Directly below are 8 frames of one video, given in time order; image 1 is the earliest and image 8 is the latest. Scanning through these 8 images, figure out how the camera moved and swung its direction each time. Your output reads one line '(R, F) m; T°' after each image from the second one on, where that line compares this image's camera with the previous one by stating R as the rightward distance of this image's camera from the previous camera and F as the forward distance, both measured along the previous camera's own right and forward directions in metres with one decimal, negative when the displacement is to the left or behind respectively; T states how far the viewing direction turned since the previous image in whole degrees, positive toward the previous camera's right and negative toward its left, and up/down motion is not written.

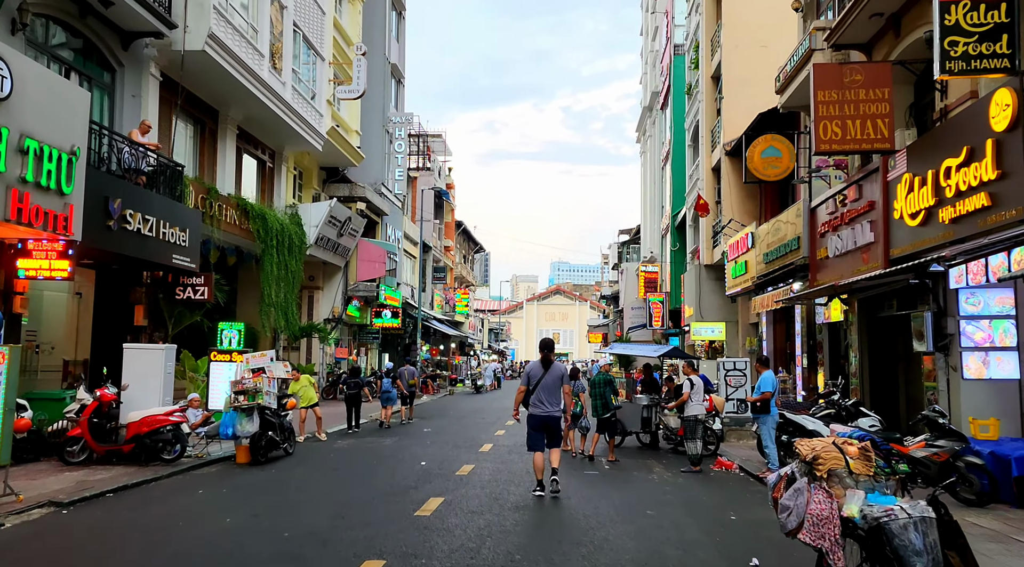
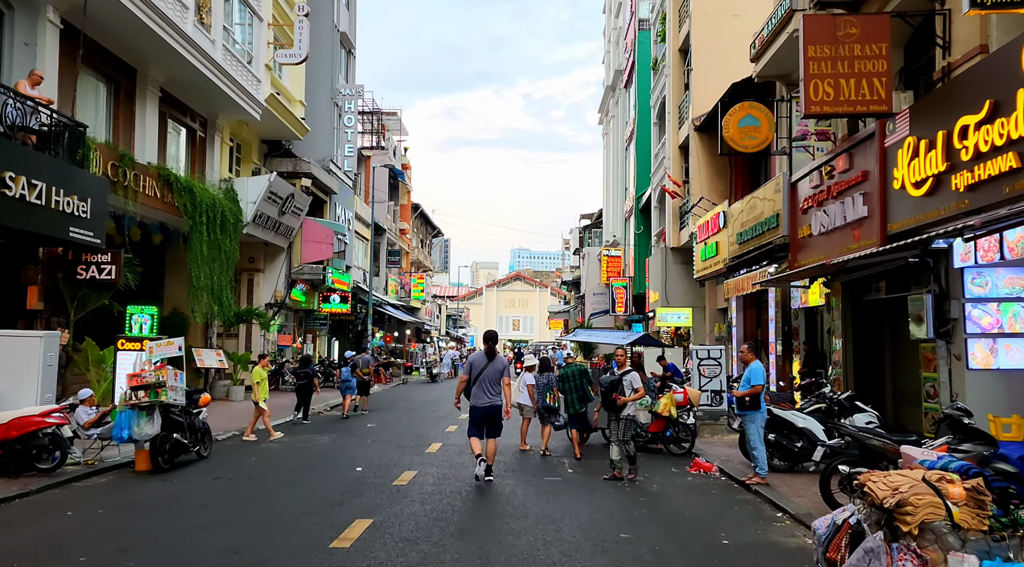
(+0.1, +1.6) m; +3°
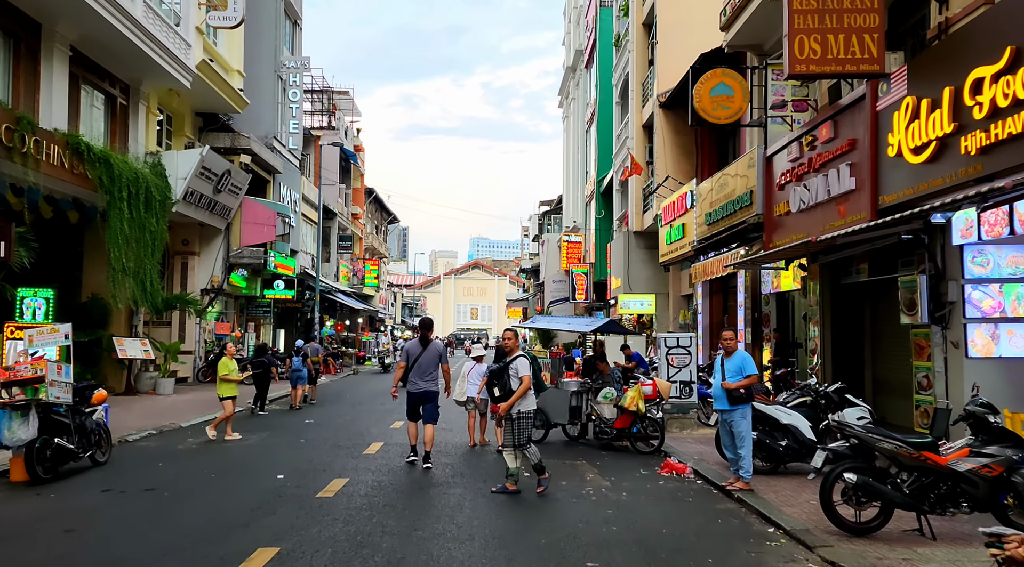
(+0.1, +1.4) m; +3°
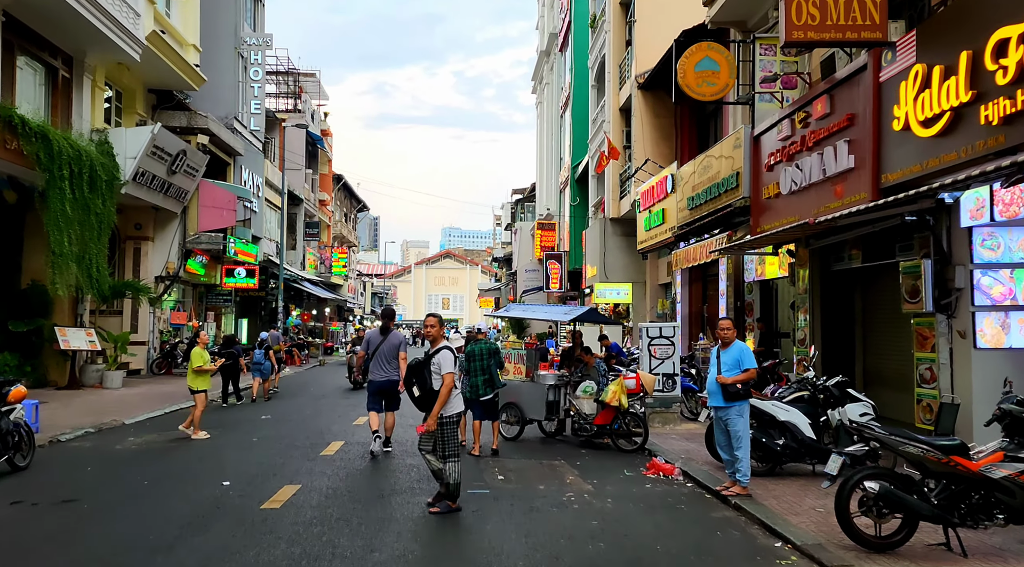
(0.0, +0.9) m; +2°
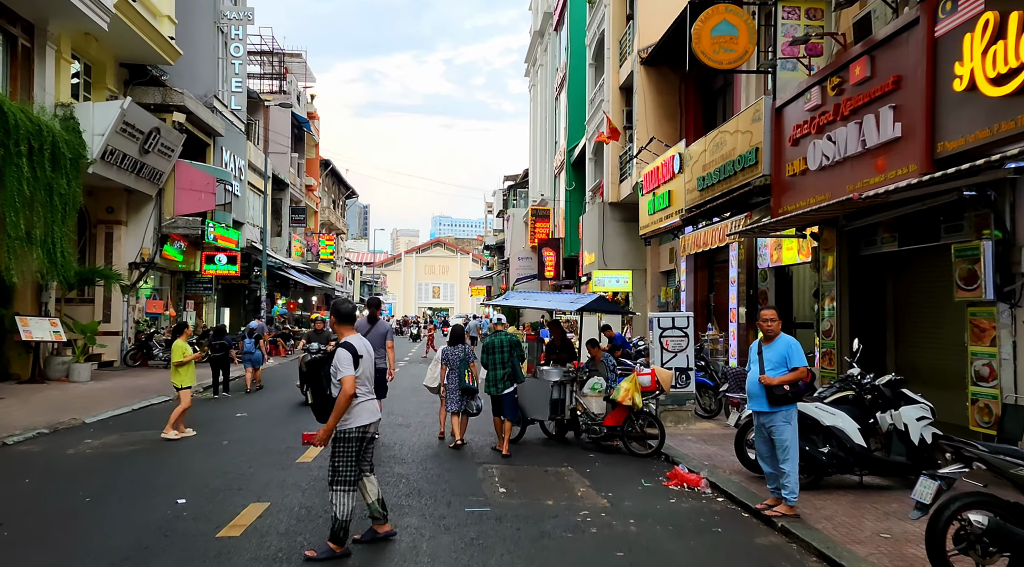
(-0.1, +1.2) m; +1°
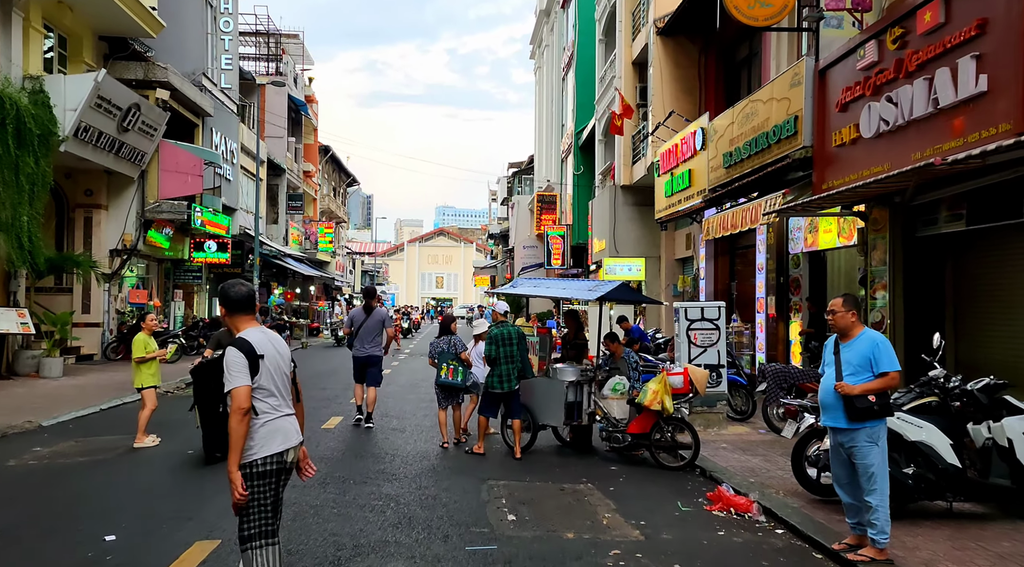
(-0.1, +1.4) m; 0°
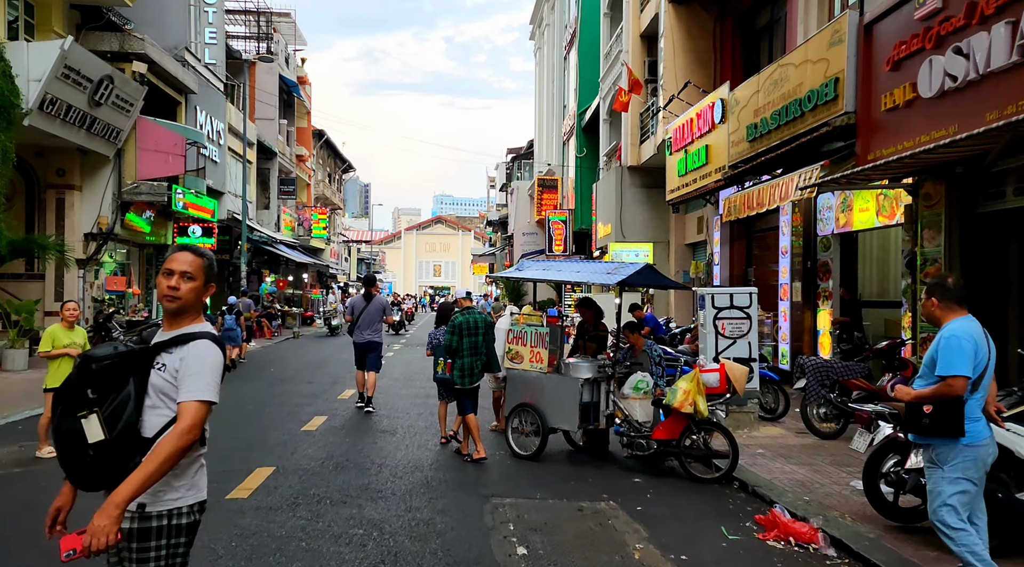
(-0.1, +1.2) m; 0°
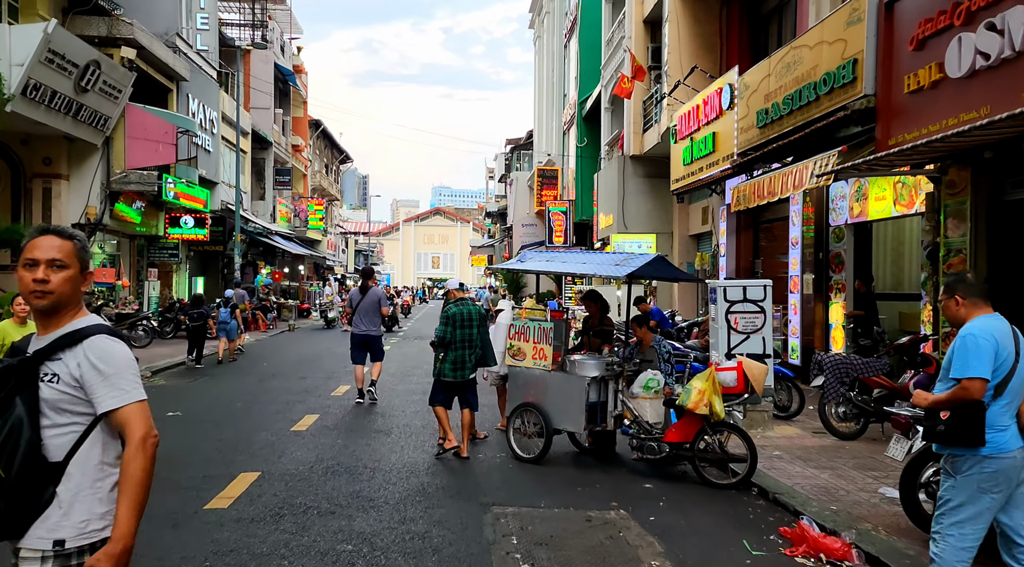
(0.0, +0.5) m; 0°
